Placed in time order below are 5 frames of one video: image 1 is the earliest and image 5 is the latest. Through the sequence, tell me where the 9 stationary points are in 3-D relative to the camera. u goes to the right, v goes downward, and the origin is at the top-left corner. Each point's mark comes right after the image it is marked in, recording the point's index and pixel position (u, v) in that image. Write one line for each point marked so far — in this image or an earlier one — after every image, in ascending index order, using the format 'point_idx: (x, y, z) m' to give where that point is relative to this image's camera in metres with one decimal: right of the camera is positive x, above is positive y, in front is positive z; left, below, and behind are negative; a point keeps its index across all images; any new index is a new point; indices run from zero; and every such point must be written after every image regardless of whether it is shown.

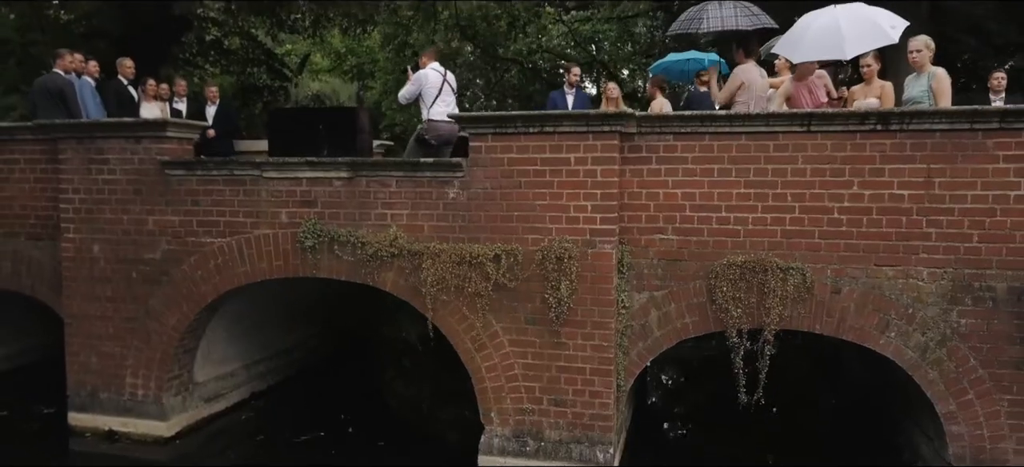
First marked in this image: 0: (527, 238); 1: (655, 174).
0: (+0.1, 0.0, +4.5) m
1: (+0.8, +0.4, +4.5) m
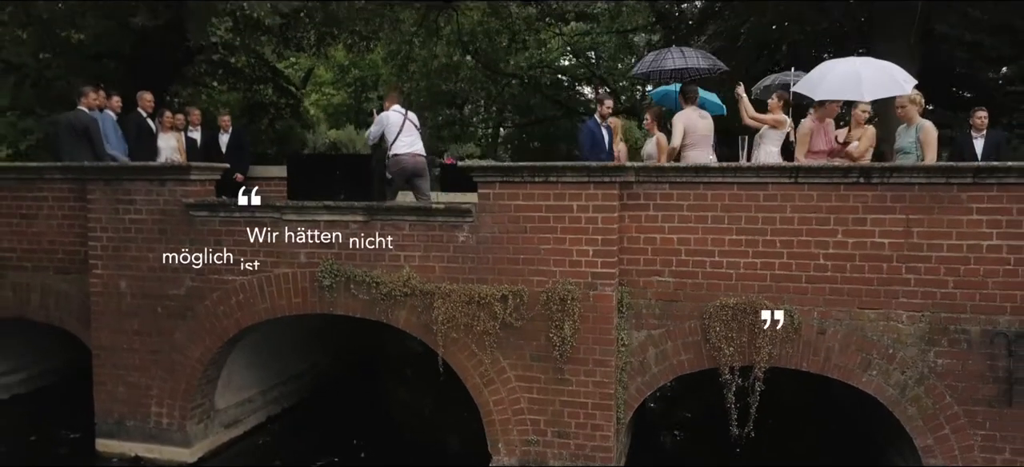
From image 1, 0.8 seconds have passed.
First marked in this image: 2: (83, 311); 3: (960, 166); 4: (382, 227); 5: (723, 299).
0: (+0.1, -0.3, +4.8) m
1: (+0.9, +0.1, +4.8) m
2: (-3.3, -0.6, +5.9) m
3: (+2.5, +0.4, +4.3) m
4: (-0.9, 0.0, +5.1) m
5: (+1.3, -0.4, +4.7) m
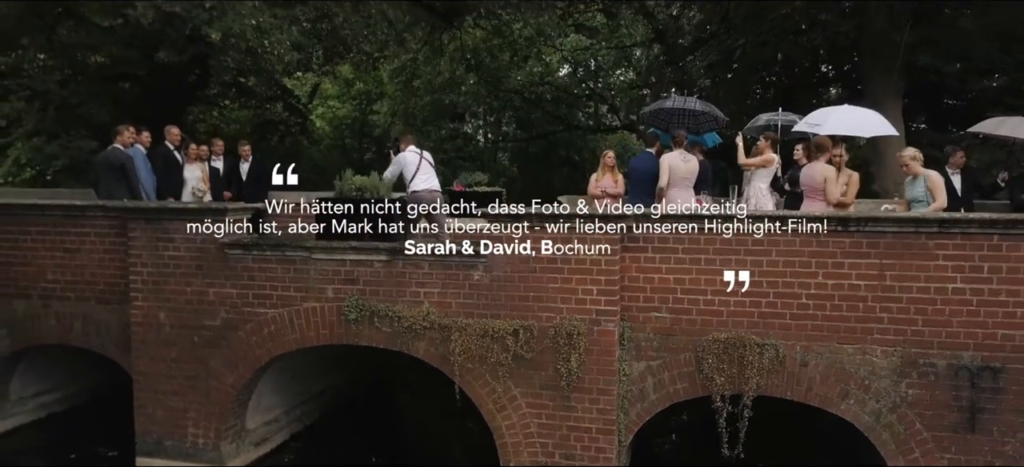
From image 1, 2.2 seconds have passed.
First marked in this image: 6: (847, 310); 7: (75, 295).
0: (+0.2, -0.6, +5.3) m
1: (+1.0, -0.2, +5.2) m
2: (-3.2, -0.9, +6.3) m
3: (+2.6, +0.1, +4.7) m
4: (-0.8, -0.2, +5.5) m
5: (+1.4, -0.7, +5.1) m
6: (+2.2, -0.5, +4.9) m
7: (-3.7, -0.5, +6.4) m
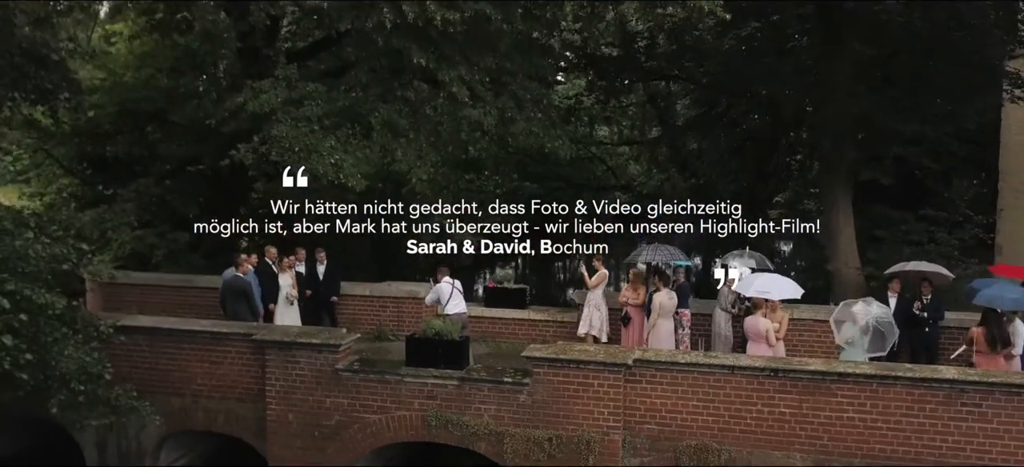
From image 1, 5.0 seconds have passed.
0: (+0.6, -1.9, +7.6) m
1: (+1.3, -1.6, +7.5) m
2: (-2.9, -2.2, +8.6) m
3: (+2.9, -1.3, +7.0) m
4: (-0.4, -1.6, +7.8) m
5: (+1.7, -2.0, +7.5) m
6: (+2.5, -1.9, +7.3) m
7: (-3.4, -1.9, +8.7) m
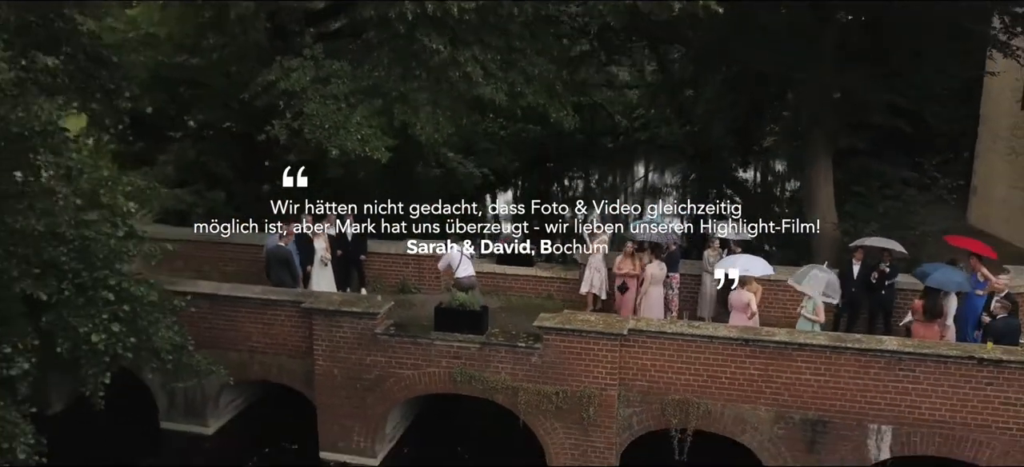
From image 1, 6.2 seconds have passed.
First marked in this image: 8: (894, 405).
0: (+0.7, -1.8, +9.0) m
1: (+1.5, -1.4, +8.9) m
2: (-2.7, -1.9, +10.1) m
3: (+3.1, -1.2, +8.4) m
4: (-0.3, -1.4, +9.2) m
5: (+1.9, -1.9, +8.9) m
6: (+2.7, -1.8, +8.7) m
7: (-3.2, -1.6, +10.1) m
8: (+4.2, -1.9, +8.4) m
